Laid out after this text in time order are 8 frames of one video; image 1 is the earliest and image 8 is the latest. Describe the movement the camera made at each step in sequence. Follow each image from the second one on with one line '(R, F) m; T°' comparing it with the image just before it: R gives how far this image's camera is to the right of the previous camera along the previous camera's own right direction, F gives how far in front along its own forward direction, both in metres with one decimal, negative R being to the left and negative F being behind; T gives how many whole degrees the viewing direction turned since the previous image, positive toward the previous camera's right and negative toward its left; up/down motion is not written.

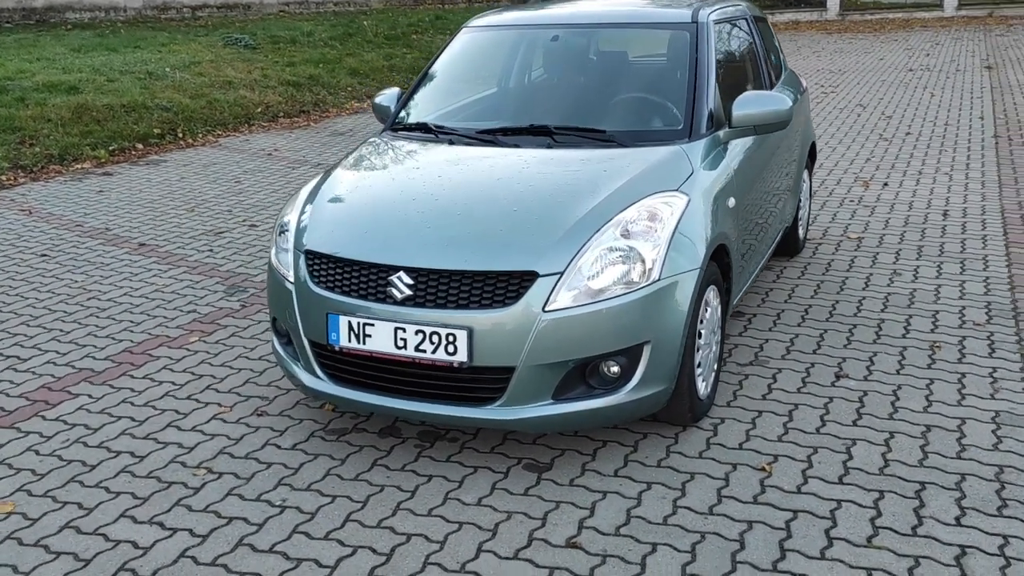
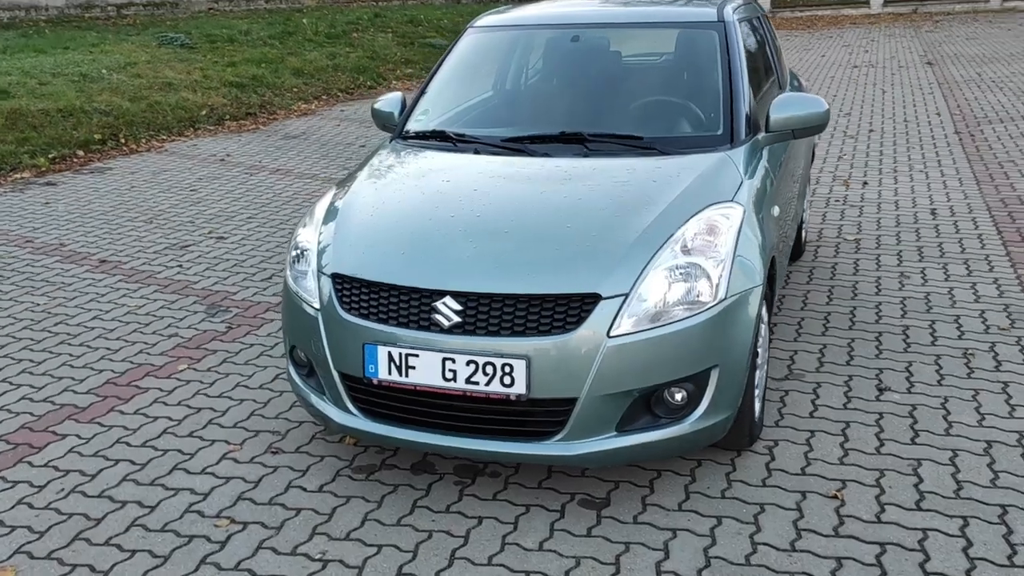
(-0.4, +0.3) m; +4°
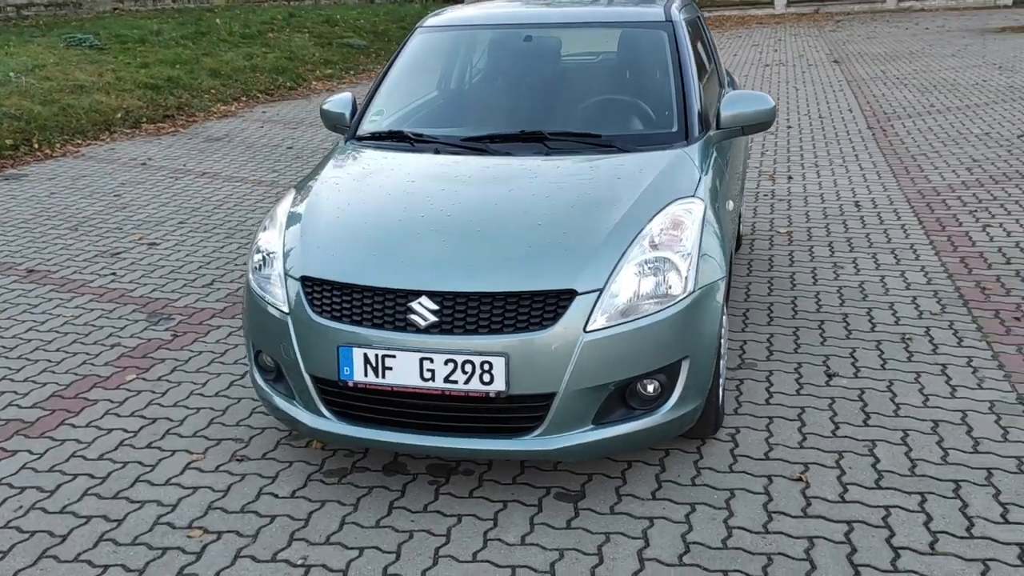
(-0.2, 0.0) m; +5°
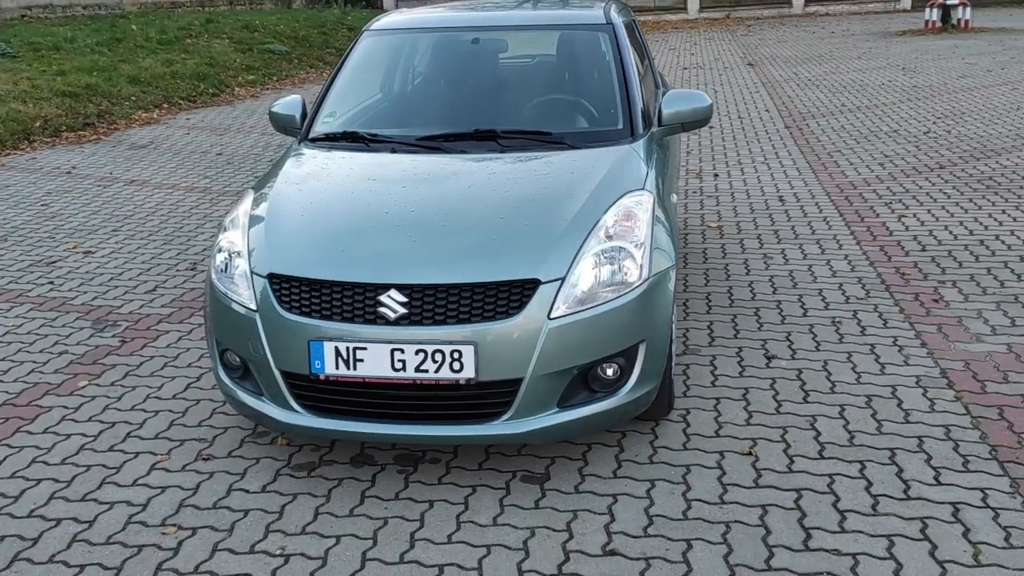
(-0.1, -0.1) m; +5°
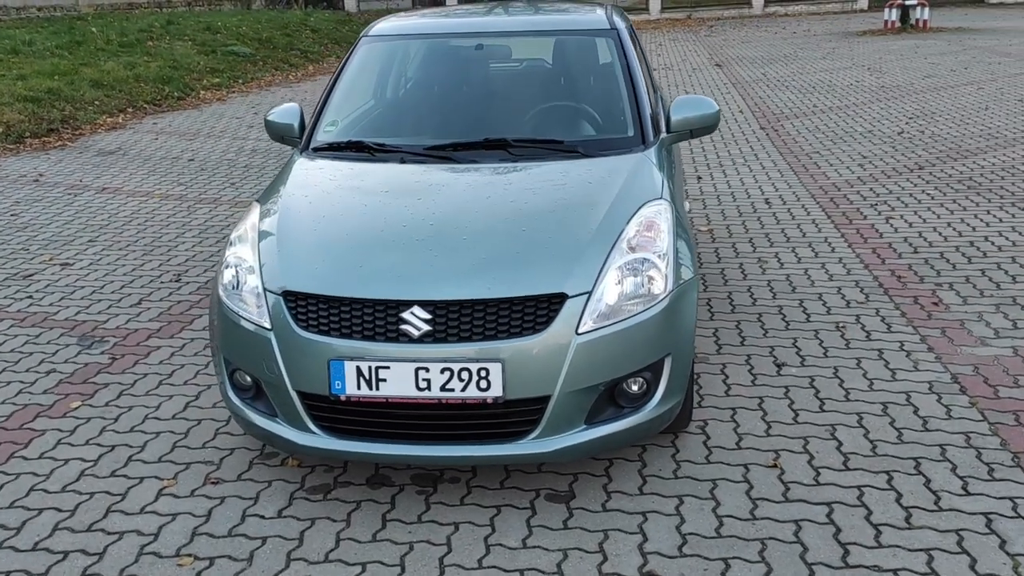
(-0.2, +0.1) m; +2°
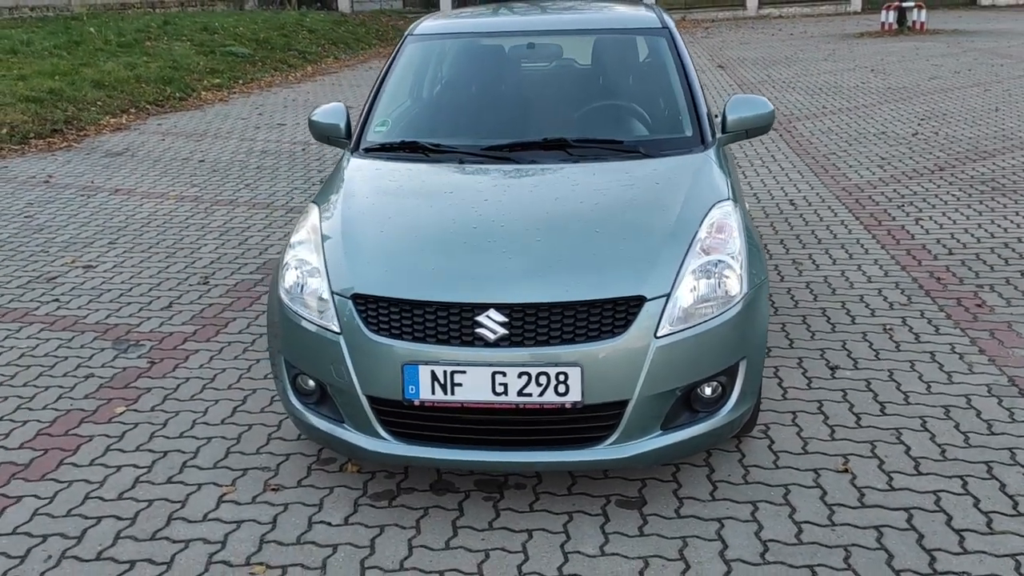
(-0.3, +0.1) m; +1°
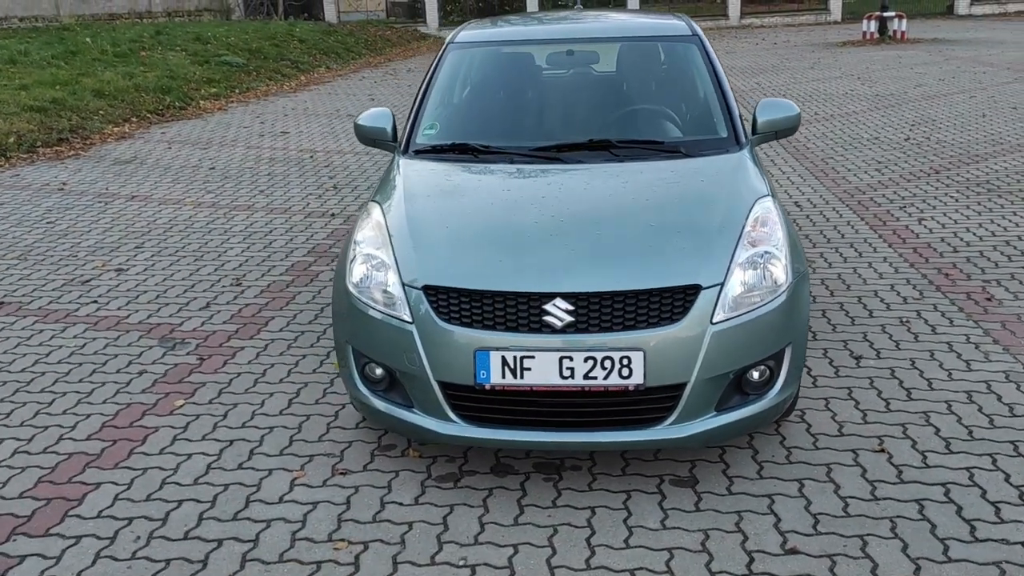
(-0.3, -0.2) m; +1°
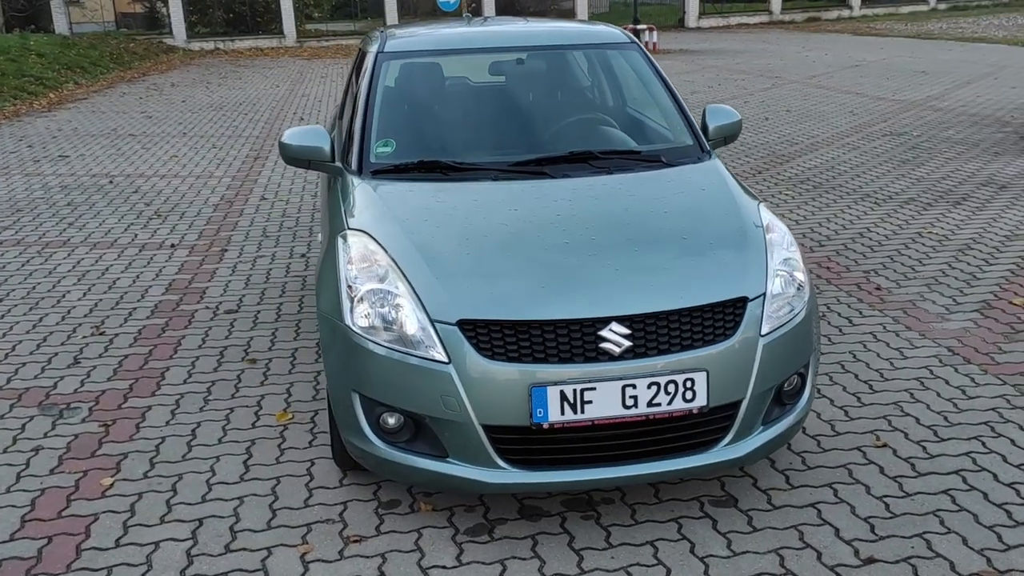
(-0.9, +0.4) m; +15°
